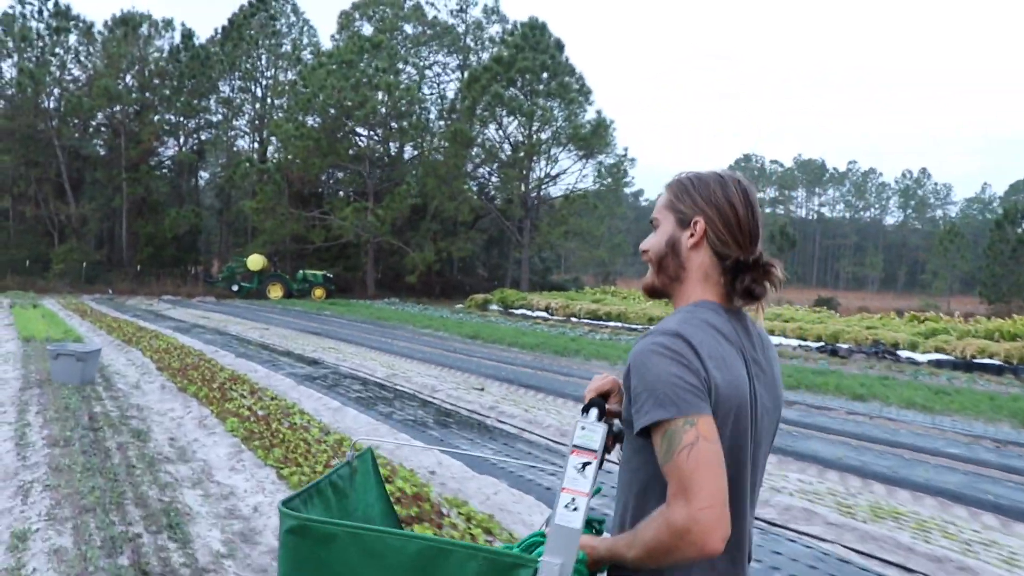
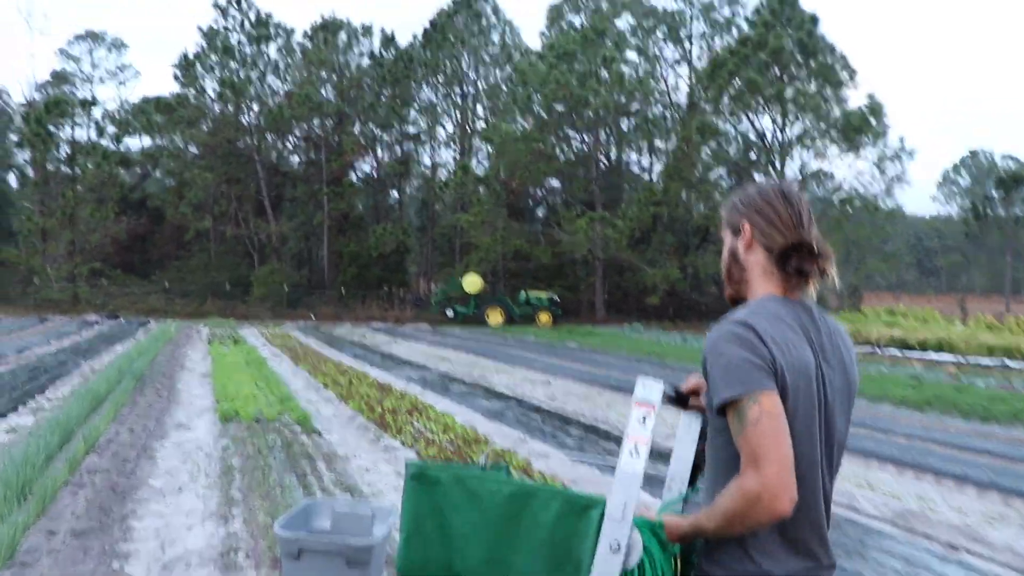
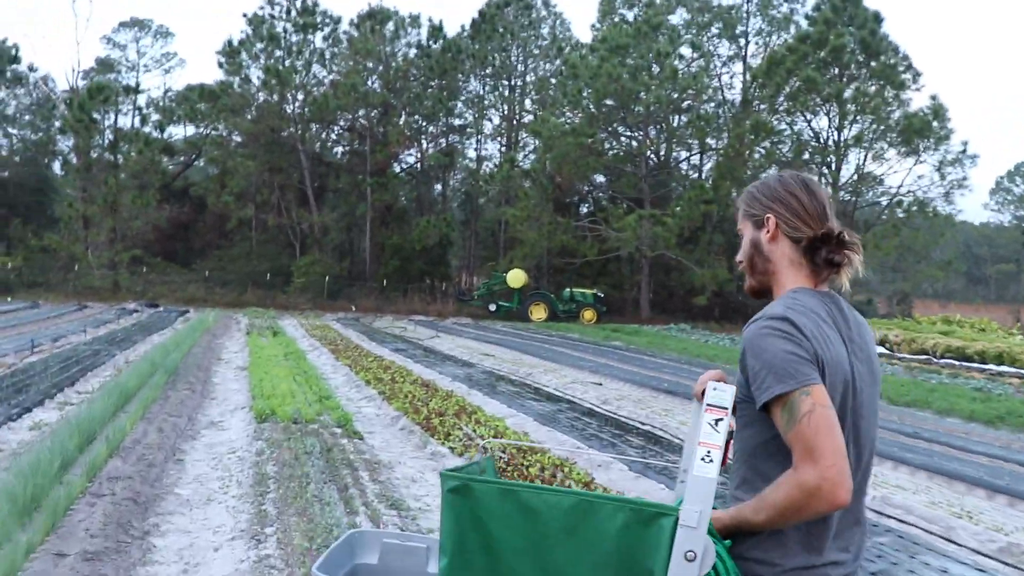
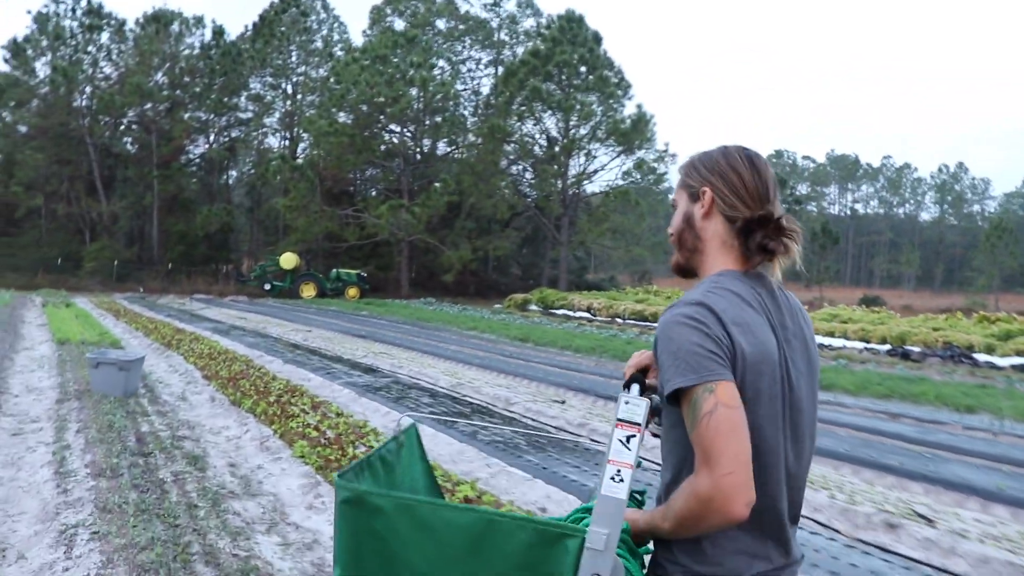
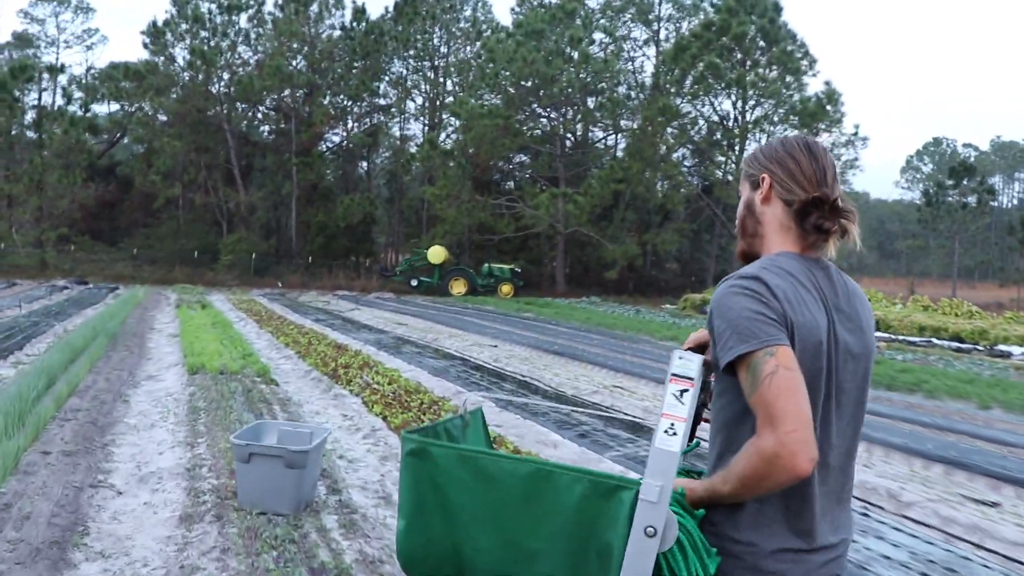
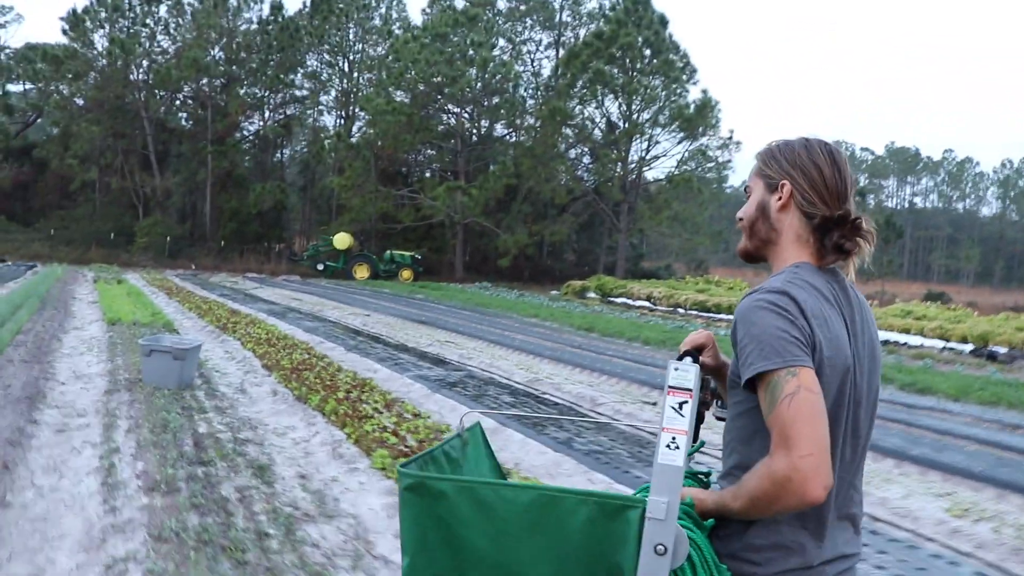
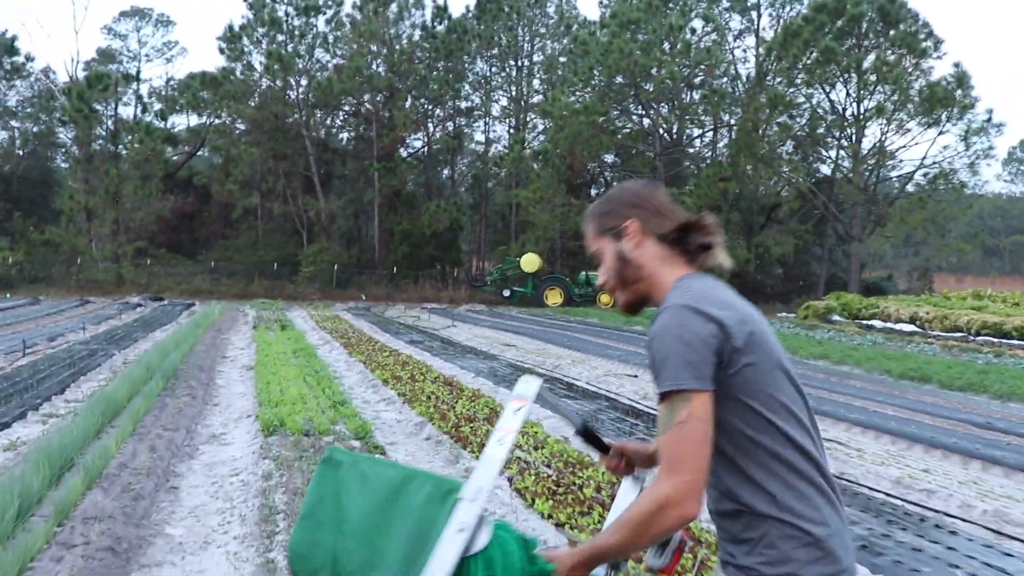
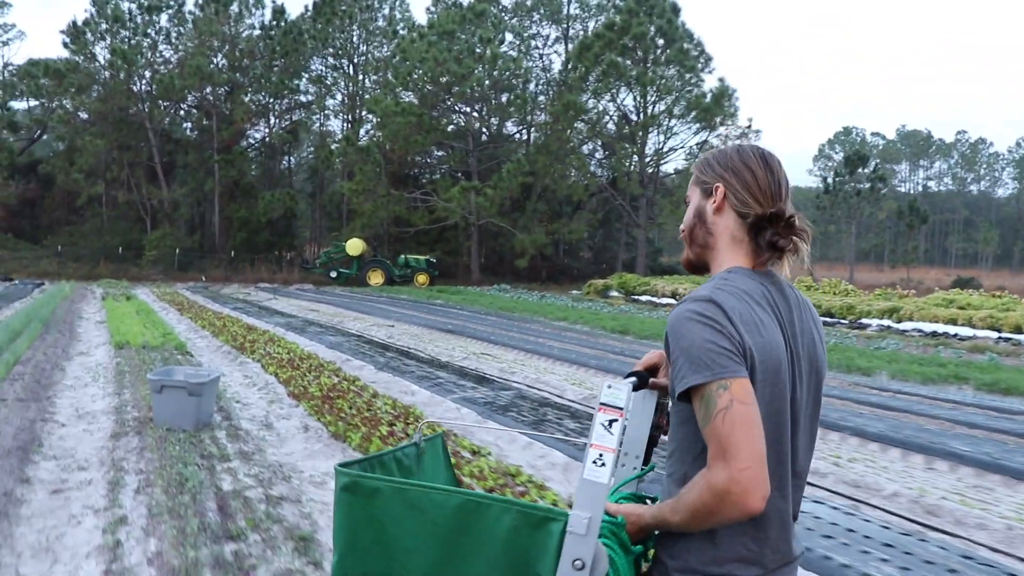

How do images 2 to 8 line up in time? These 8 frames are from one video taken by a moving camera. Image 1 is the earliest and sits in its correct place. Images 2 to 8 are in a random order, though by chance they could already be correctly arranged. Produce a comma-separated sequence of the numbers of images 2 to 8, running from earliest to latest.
4, 6, 8, 5, 2, 3, 7
